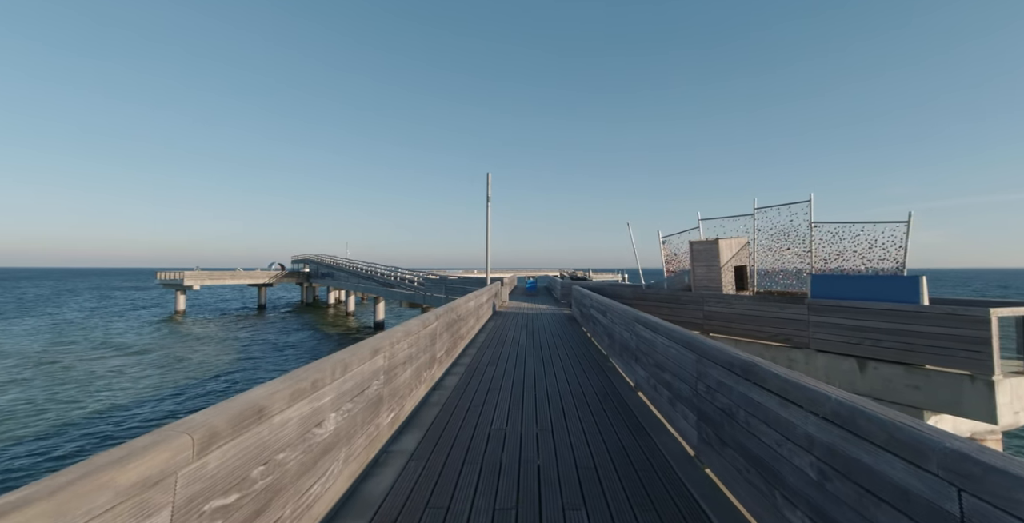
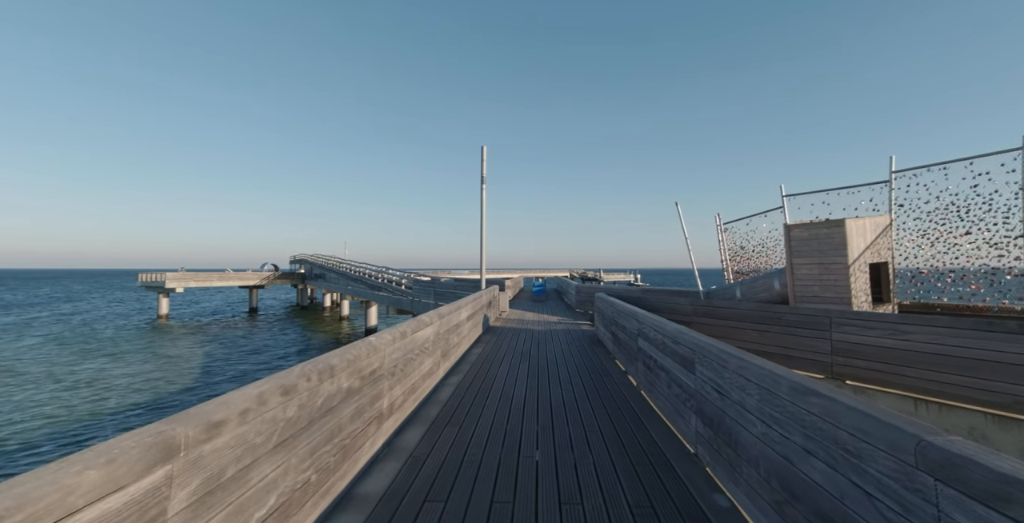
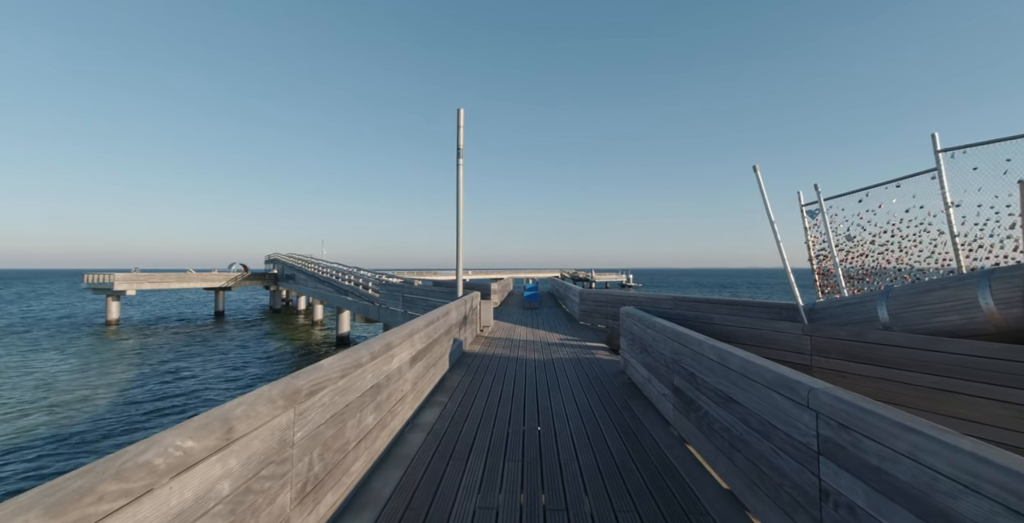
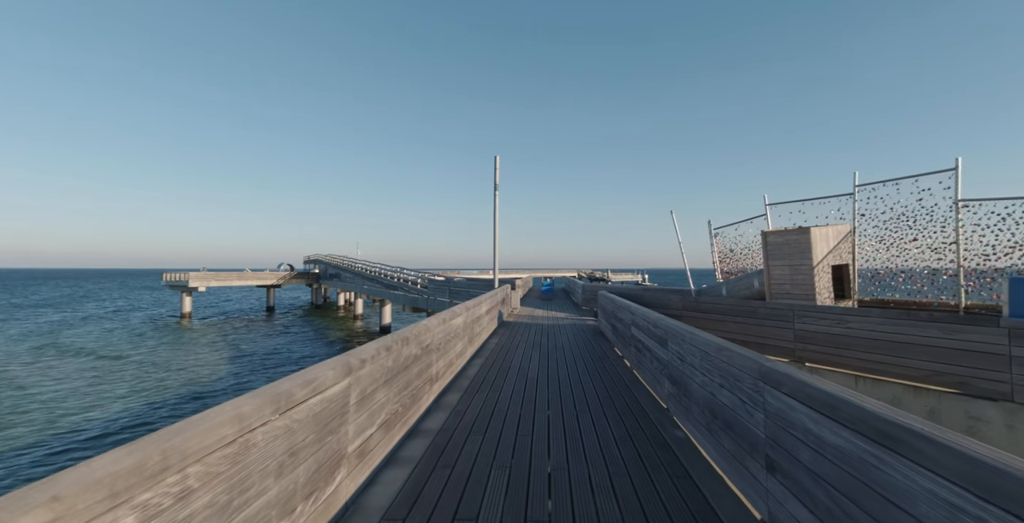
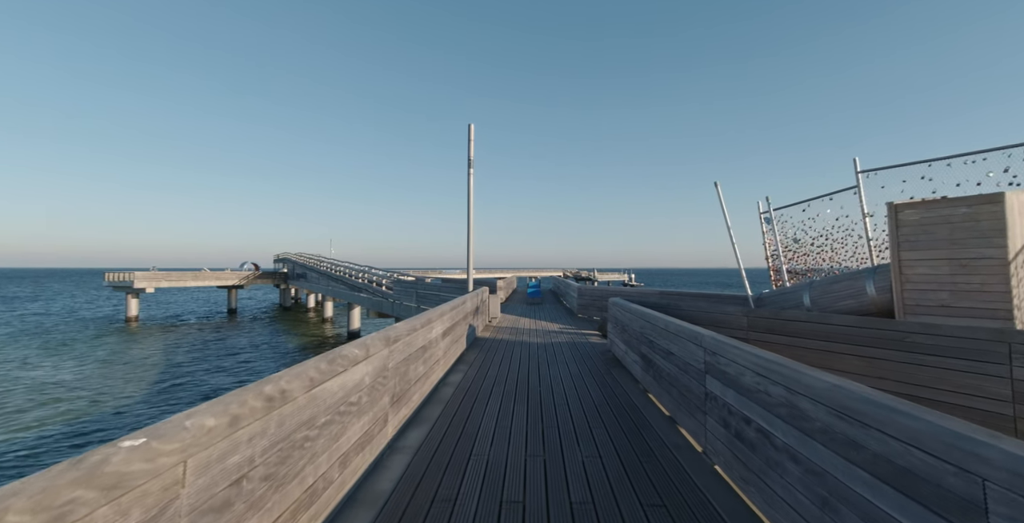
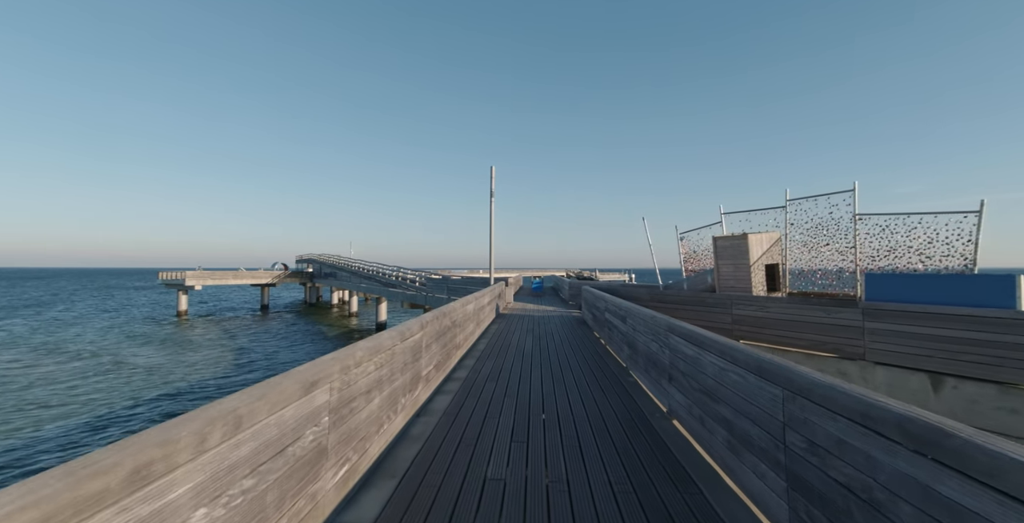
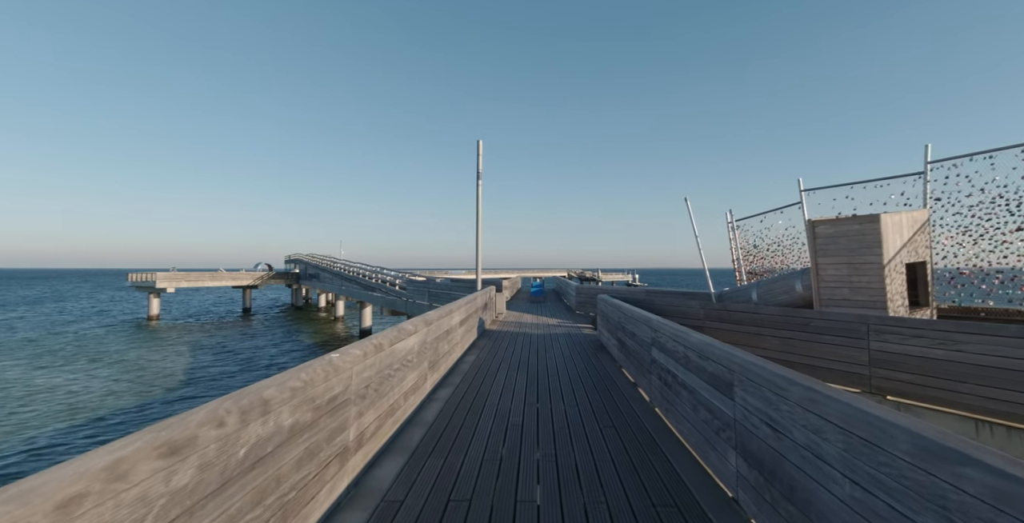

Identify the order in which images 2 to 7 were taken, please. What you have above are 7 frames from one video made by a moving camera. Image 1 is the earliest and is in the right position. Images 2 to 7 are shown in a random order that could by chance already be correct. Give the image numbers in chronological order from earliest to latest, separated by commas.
6, 4, 2, 7, 5, 3
